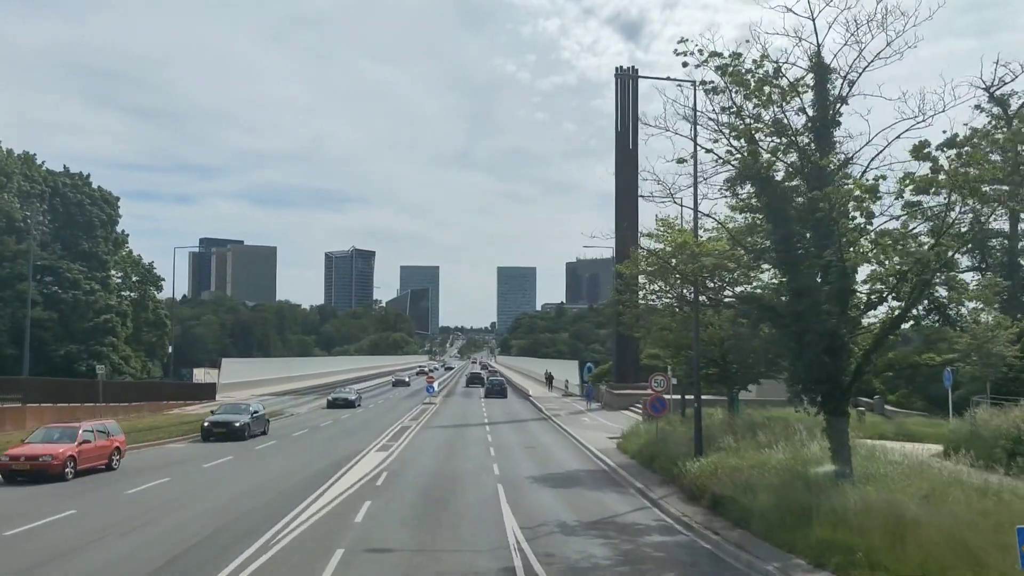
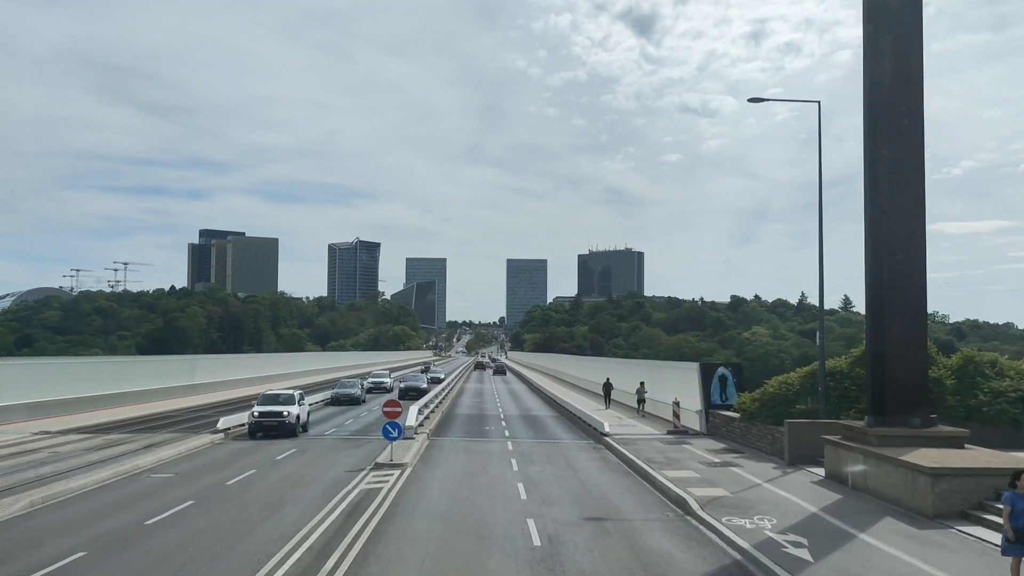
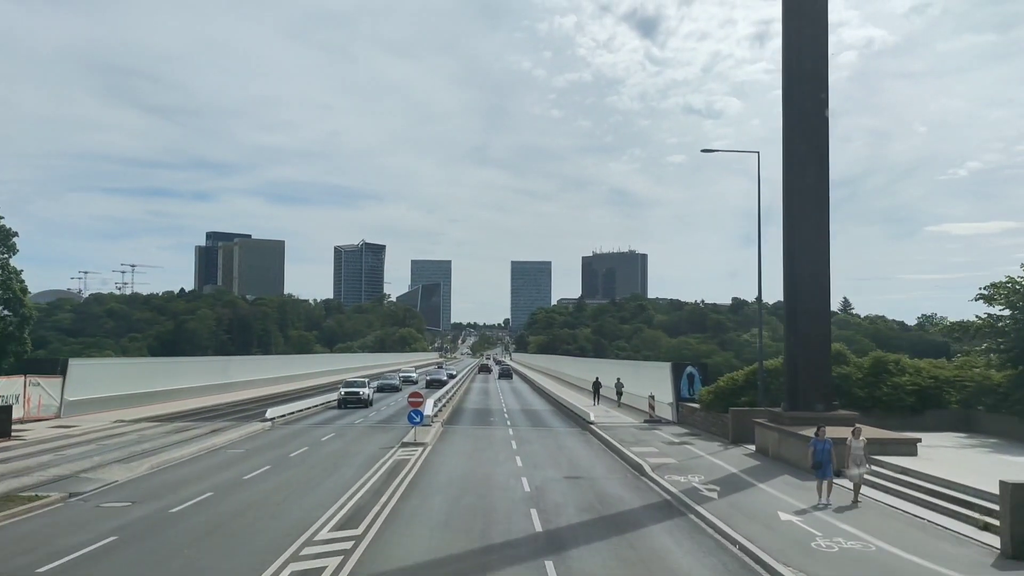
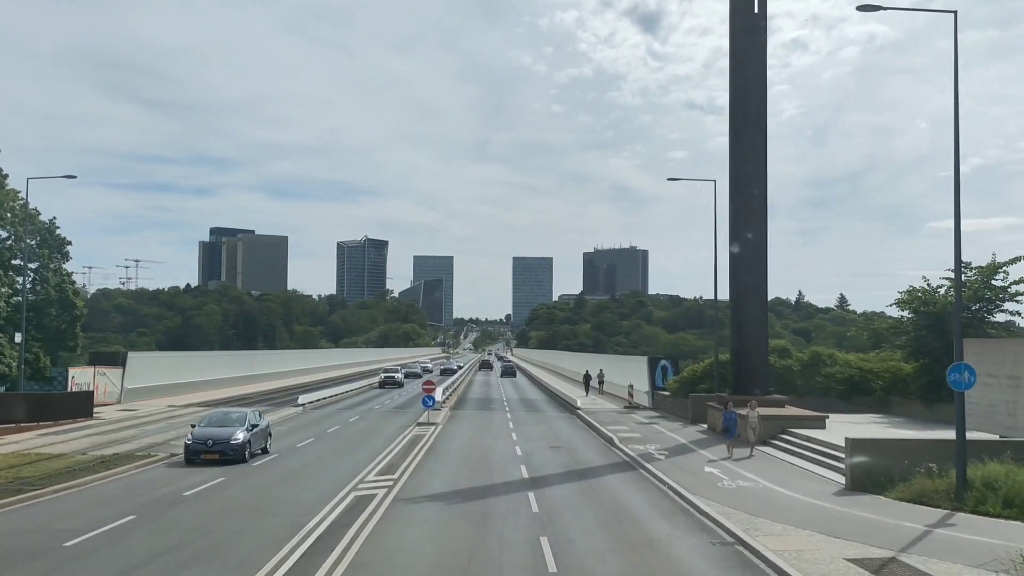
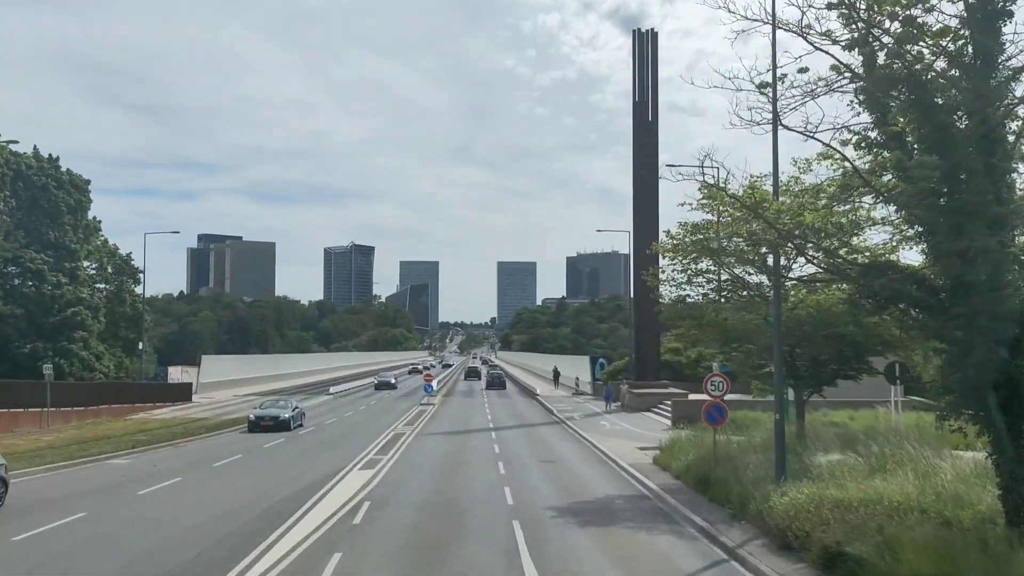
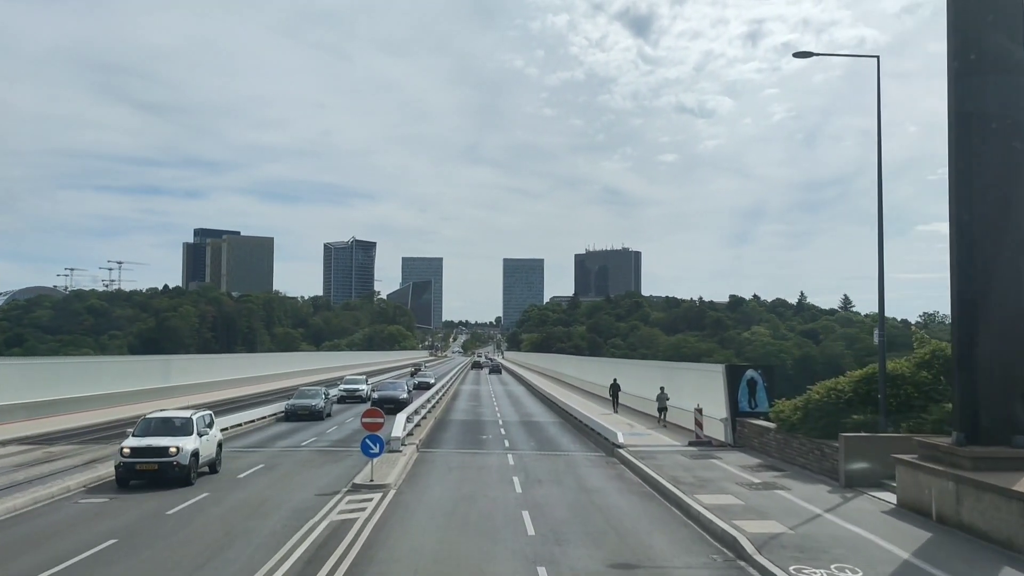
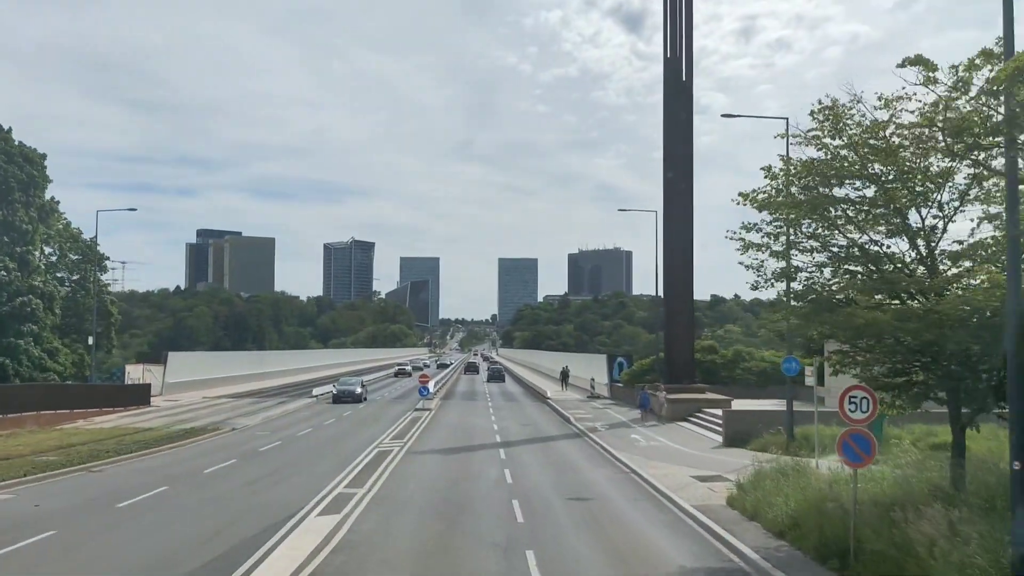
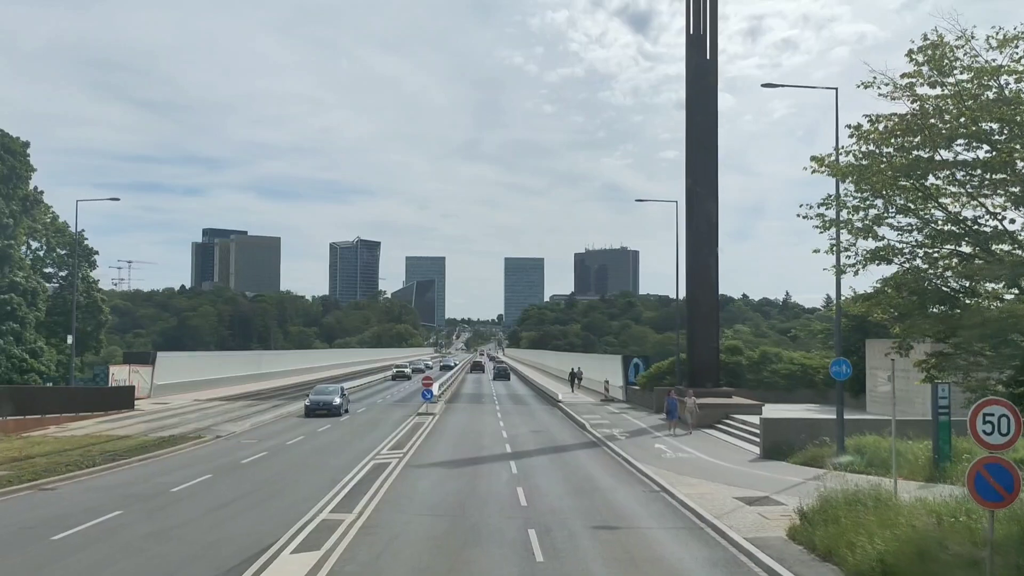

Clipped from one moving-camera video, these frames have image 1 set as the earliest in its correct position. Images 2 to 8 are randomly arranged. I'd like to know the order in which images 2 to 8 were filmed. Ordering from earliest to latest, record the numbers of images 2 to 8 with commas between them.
5, 7, 8, 4, 3, 2, 6
